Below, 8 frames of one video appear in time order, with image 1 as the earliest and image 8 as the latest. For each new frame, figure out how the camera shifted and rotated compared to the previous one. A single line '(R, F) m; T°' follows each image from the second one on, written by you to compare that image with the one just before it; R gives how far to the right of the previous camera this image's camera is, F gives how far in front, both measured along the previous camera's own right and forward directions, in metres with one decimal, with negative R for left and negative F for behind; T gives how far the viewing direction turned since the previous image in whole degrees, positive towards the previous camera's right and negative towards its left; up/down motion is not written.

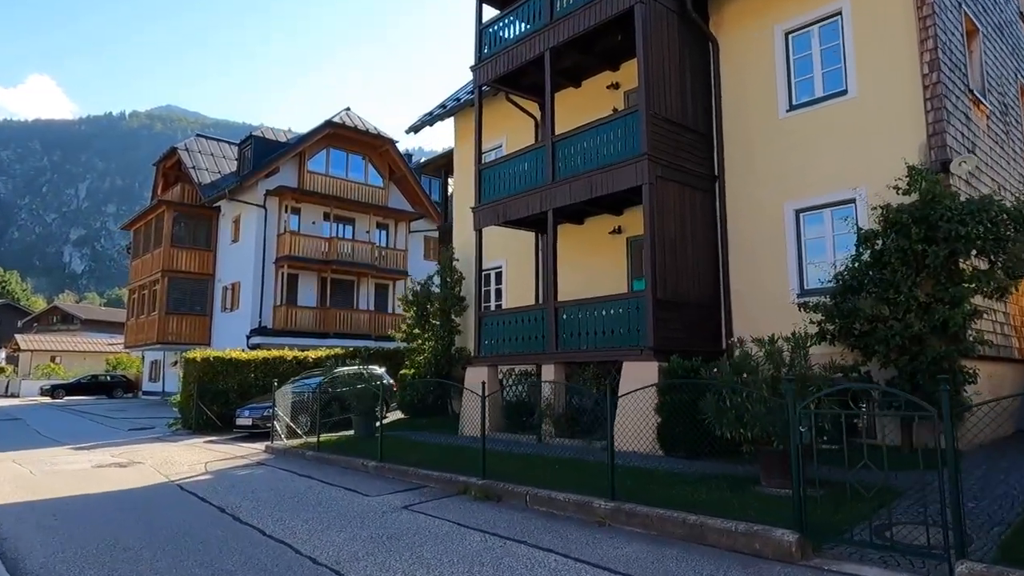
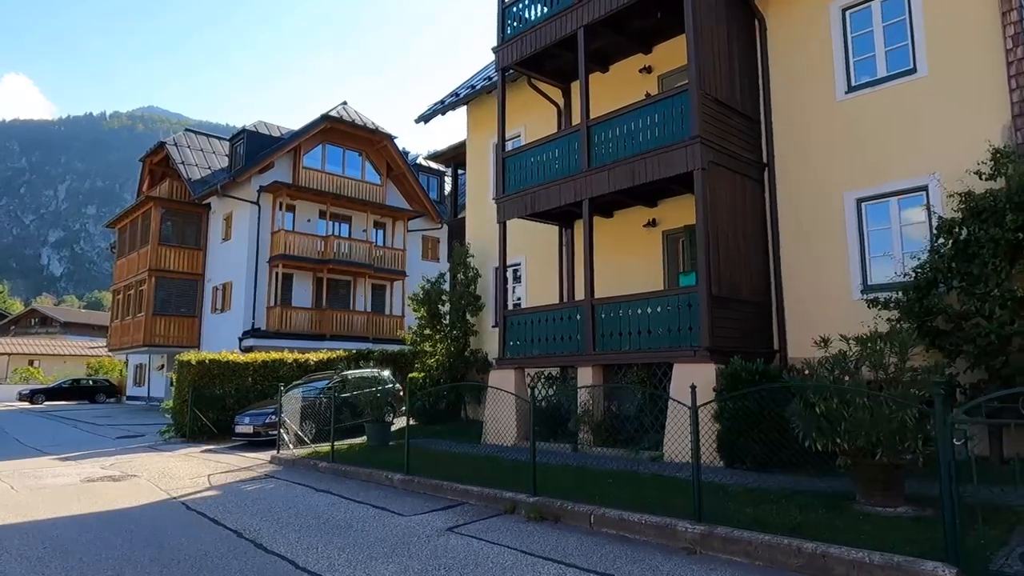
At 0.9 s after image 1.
(-0.8, +1.0) m; +1°
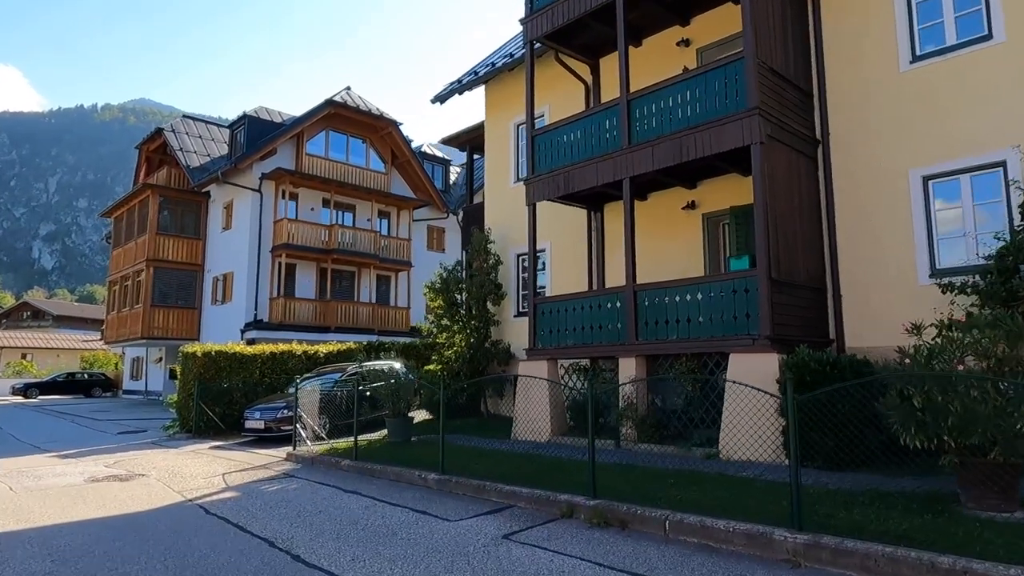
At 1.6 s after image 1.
(-0.7, +0.8) m; +1°
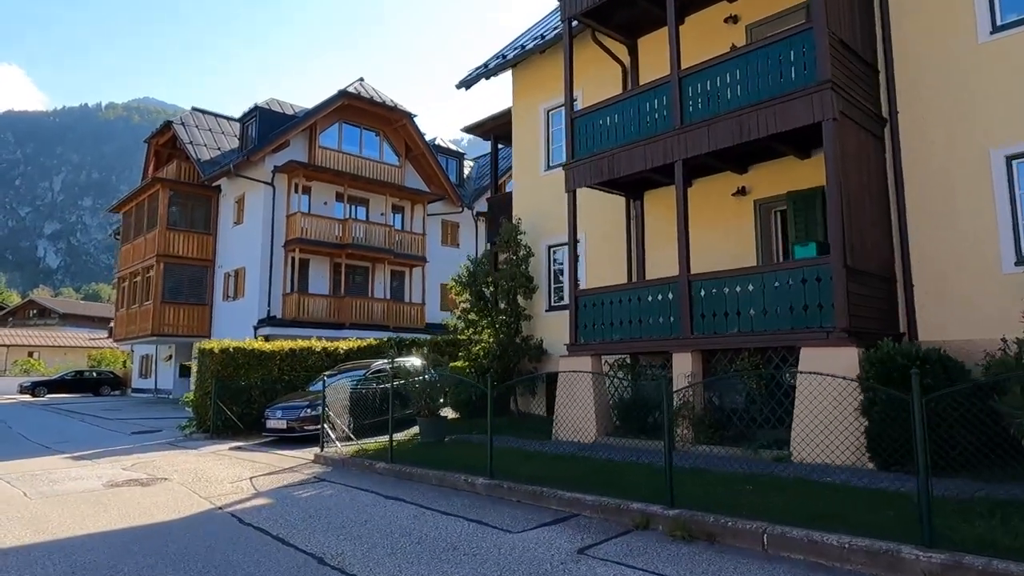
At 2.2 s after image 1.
(-0.6, +0.7) m; 0°
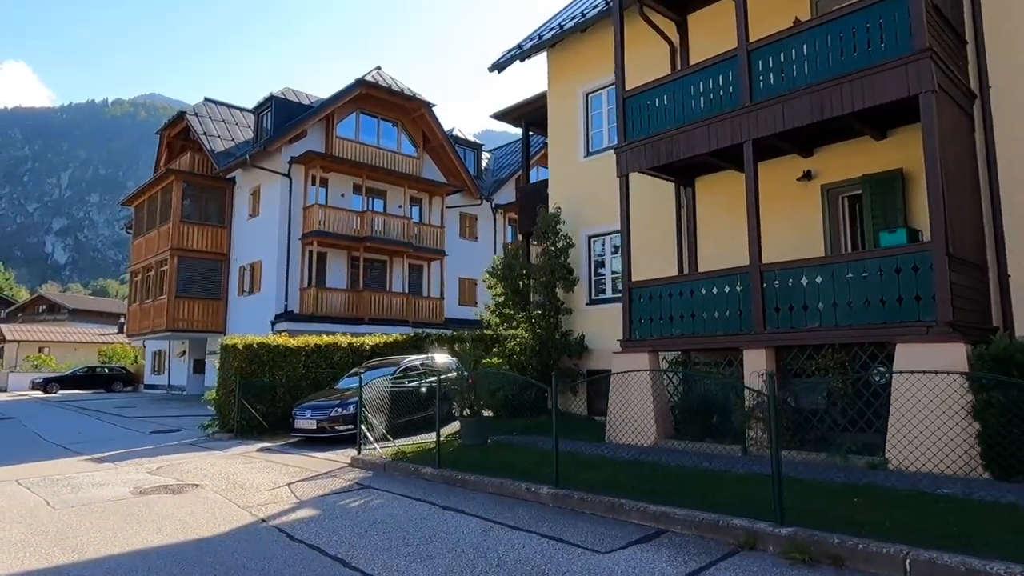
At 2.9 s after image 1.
(-0.7, +0.8) m; 0°
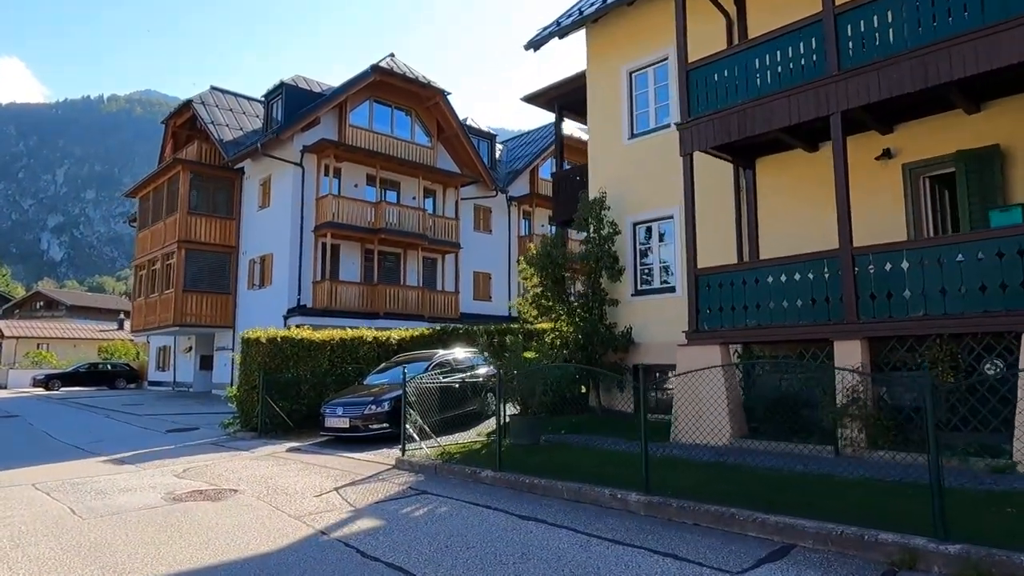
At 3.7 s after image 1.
(-0.9, +0.8) m; 0°
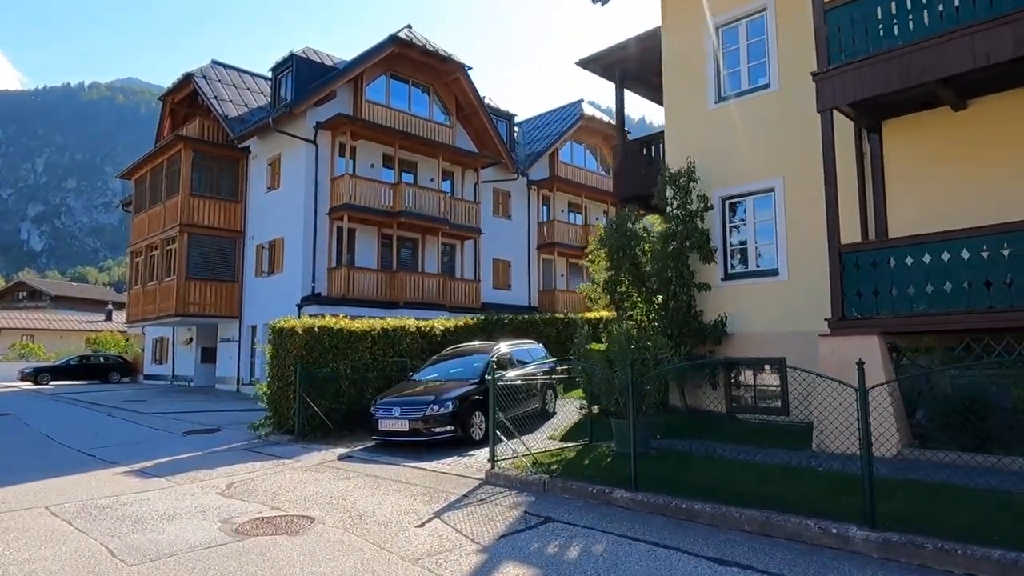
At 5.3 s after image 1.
(-1.6, +1.7) m; +1°
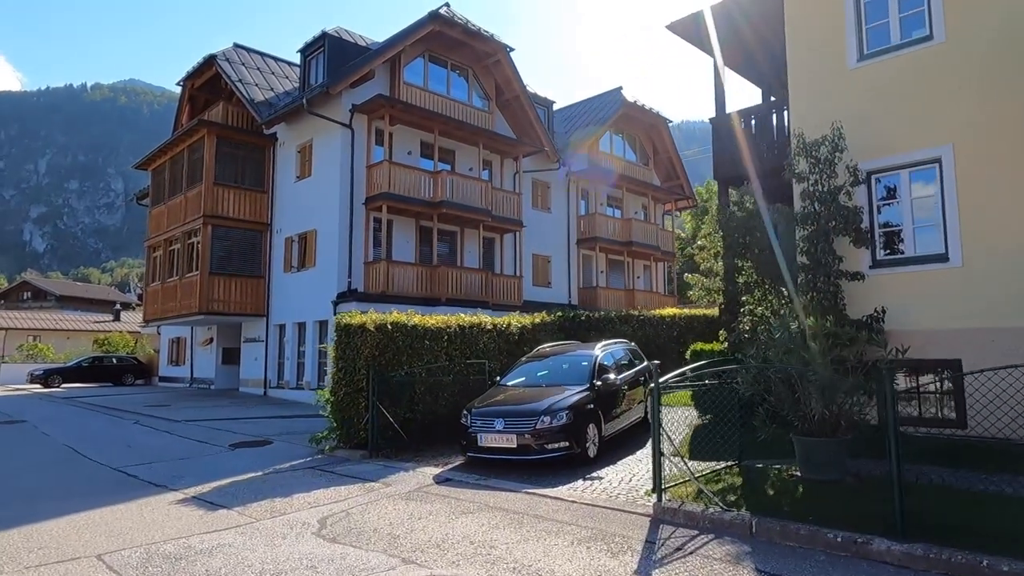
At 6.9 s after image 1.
(-1.7, +1.8) m; 0°
